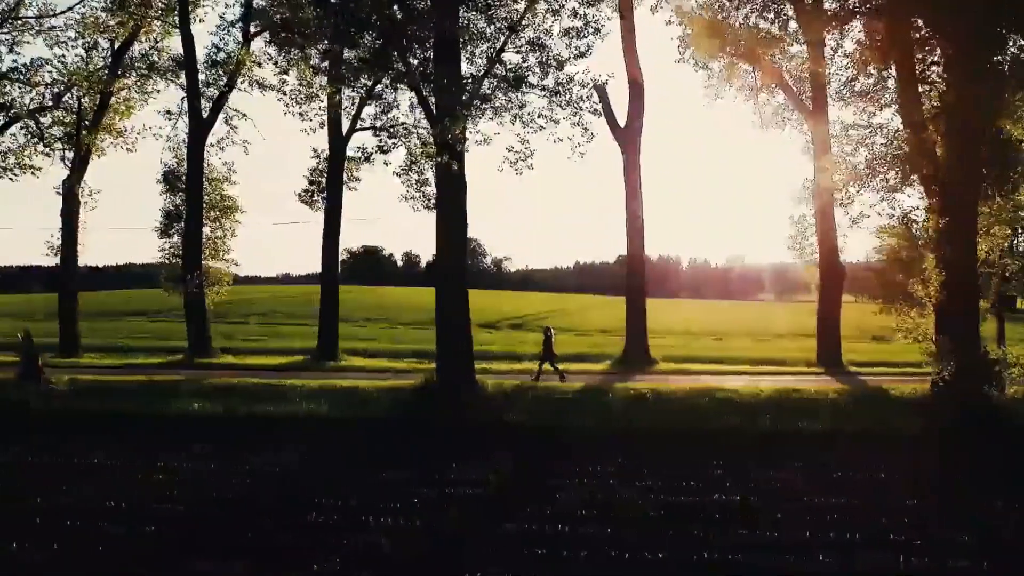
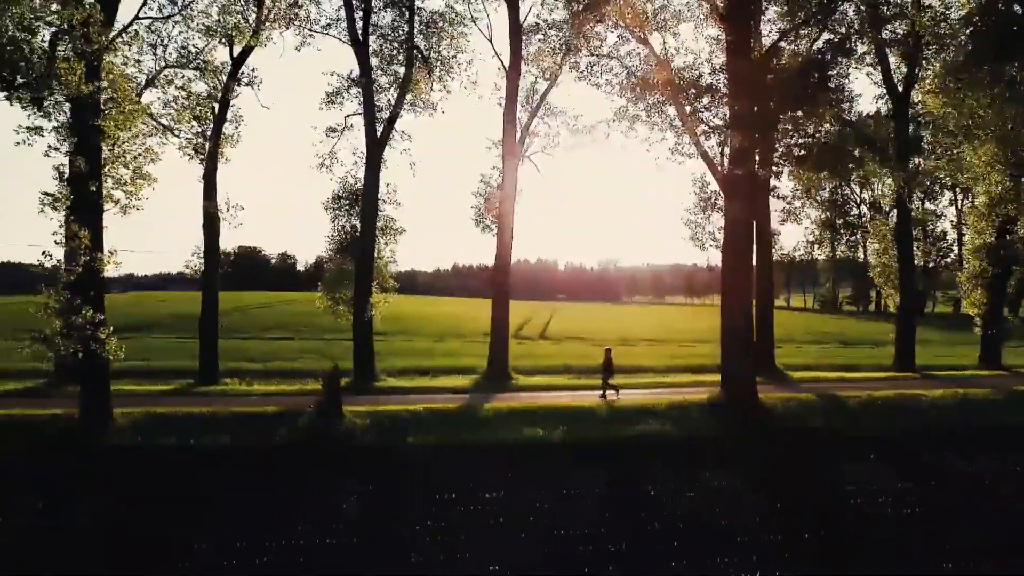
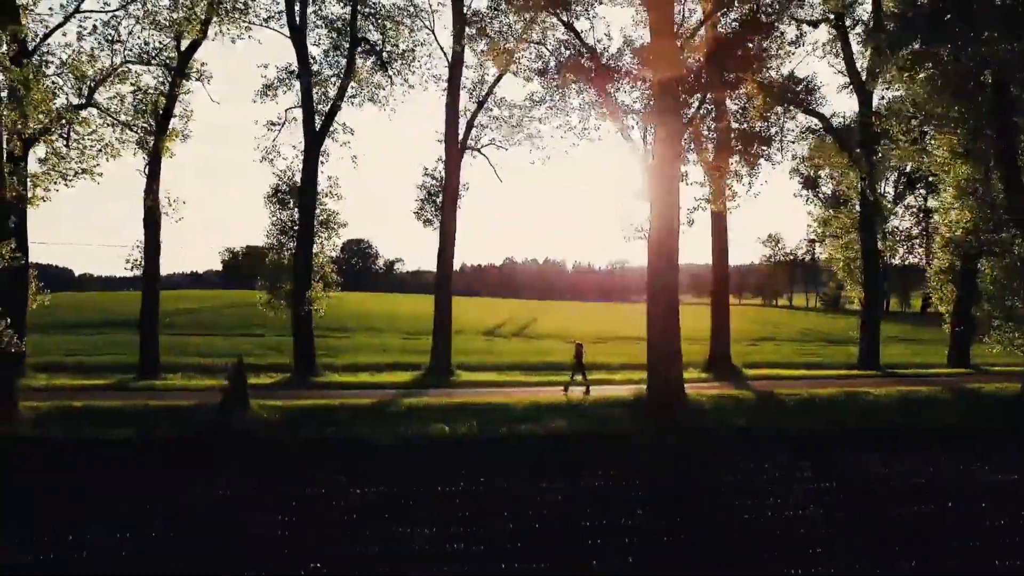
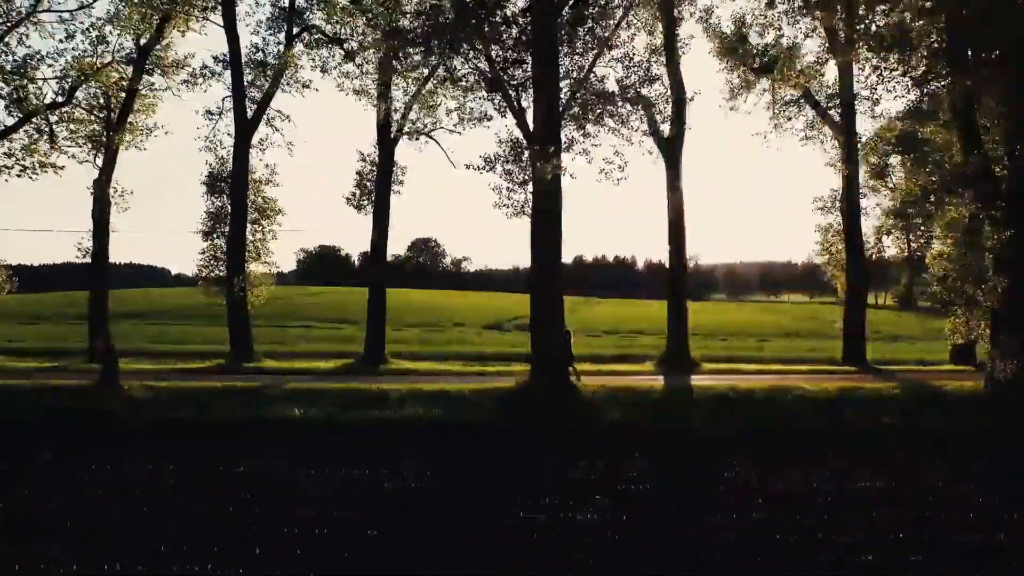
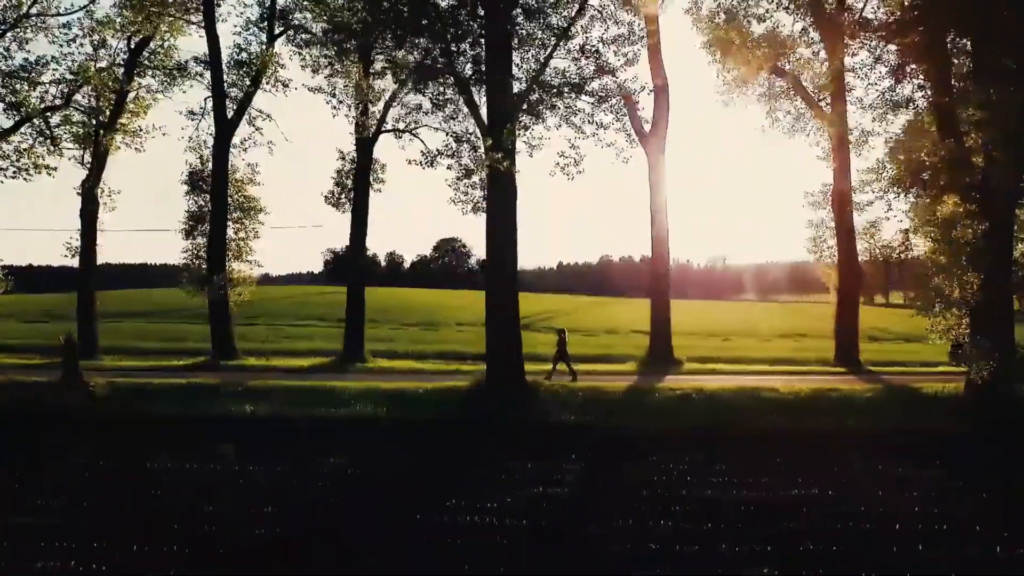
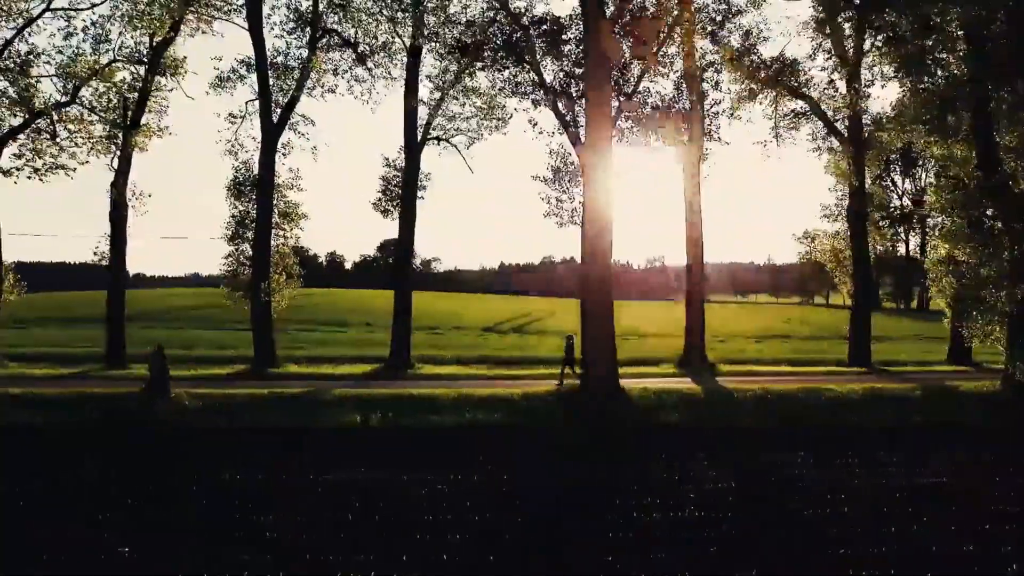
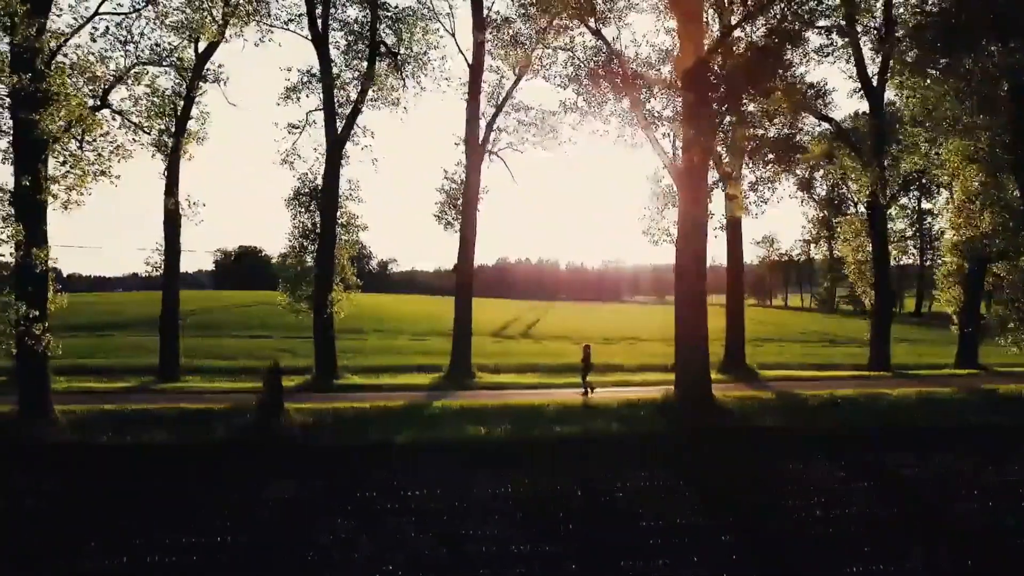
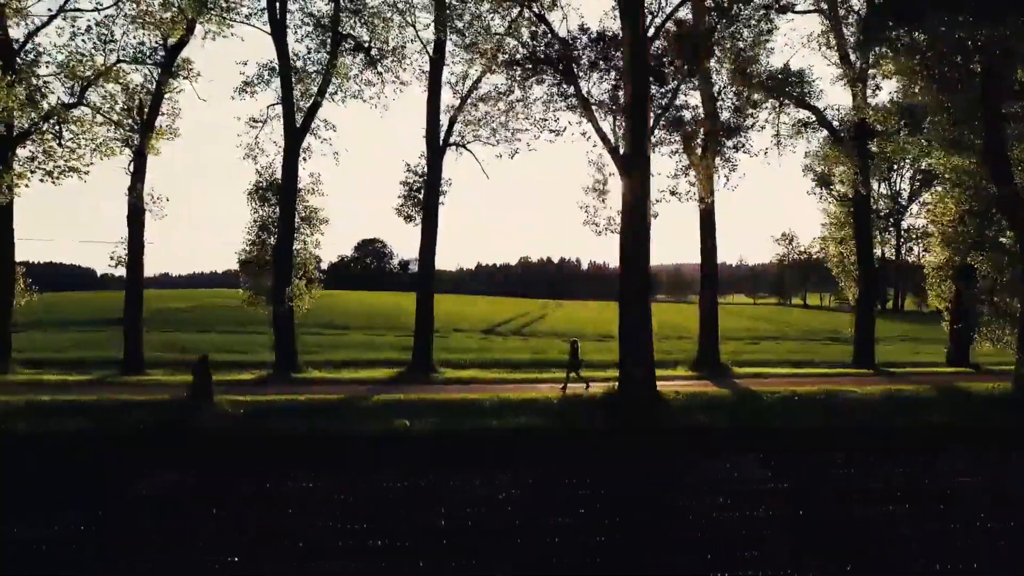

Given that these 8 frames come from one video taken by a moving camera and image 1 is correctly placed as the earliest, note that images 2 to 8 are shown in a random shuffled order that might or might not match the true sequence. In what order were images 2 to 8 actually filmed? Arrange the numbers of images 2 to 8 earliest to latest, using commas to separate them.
5, 4, 6, 8, 3, 7, 2
